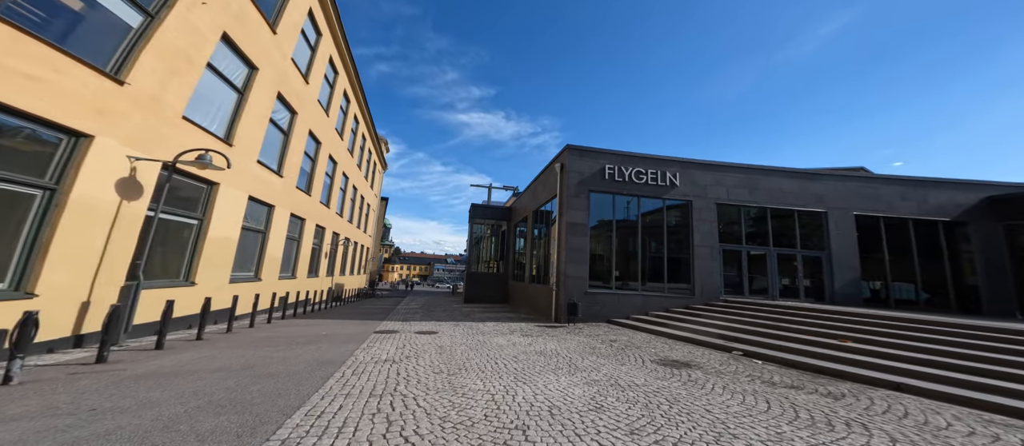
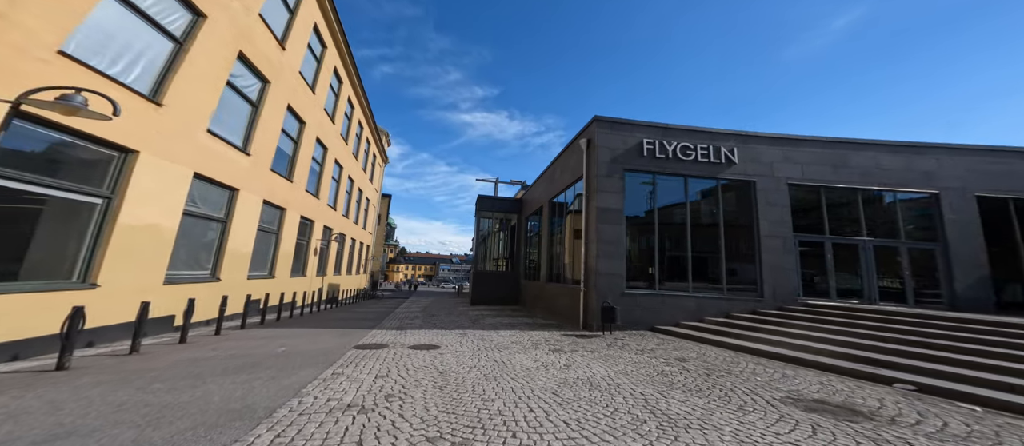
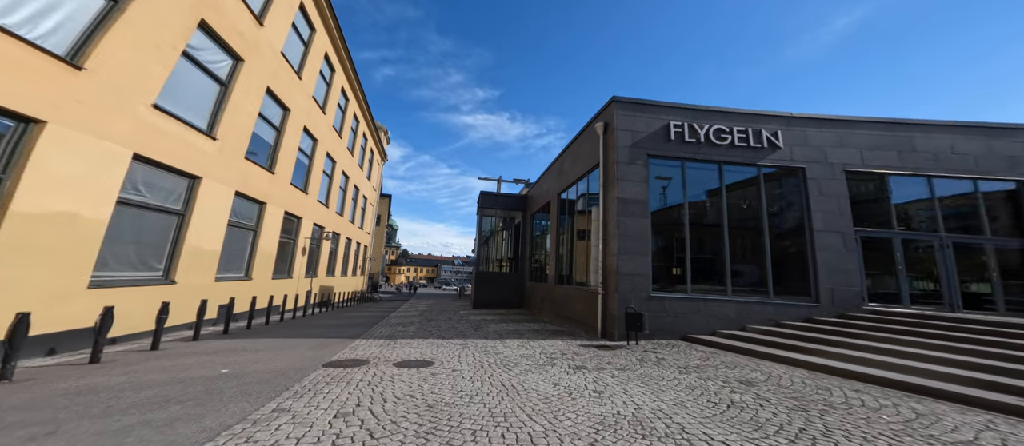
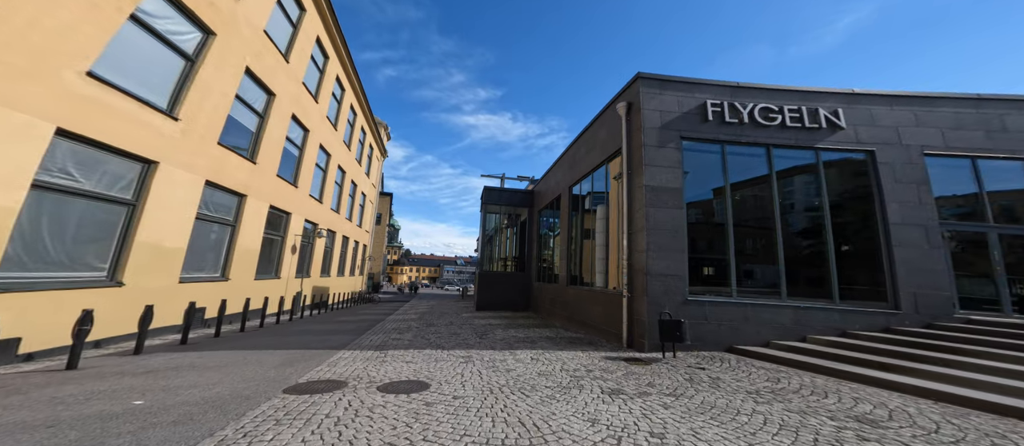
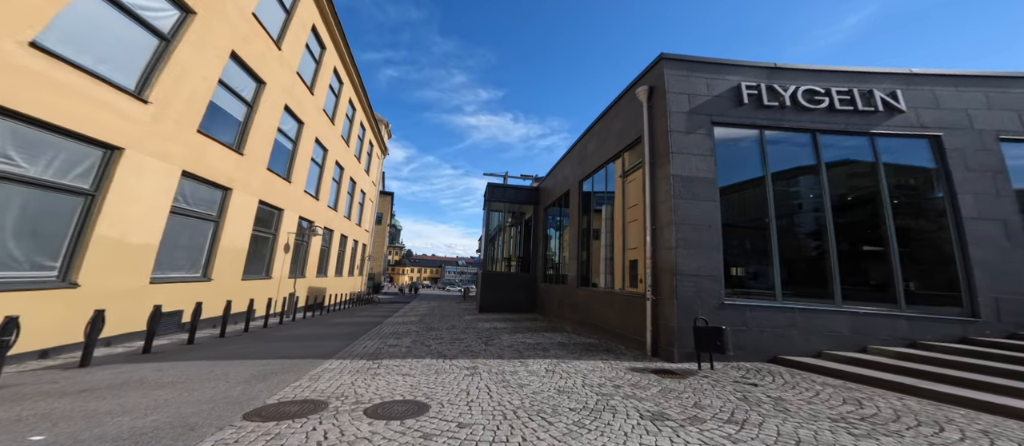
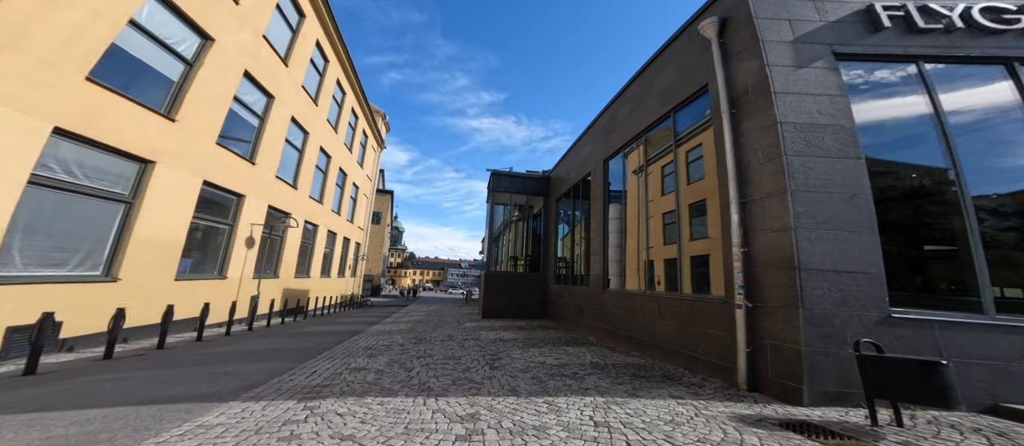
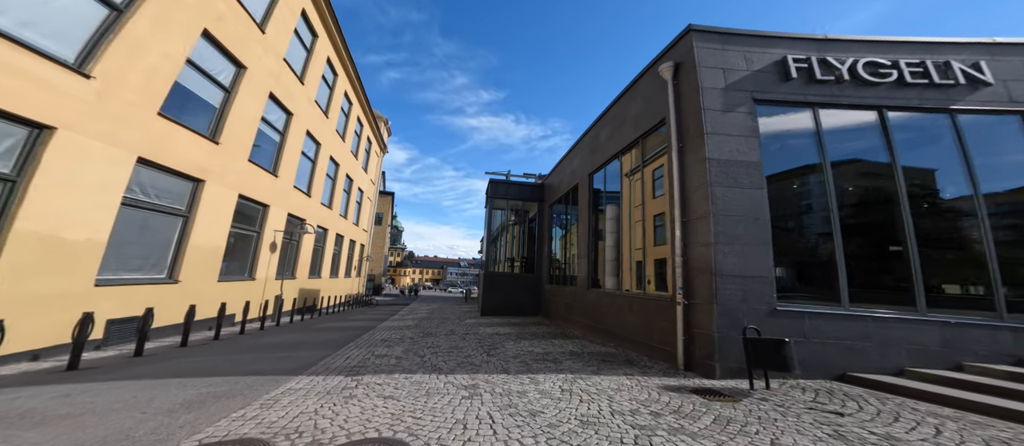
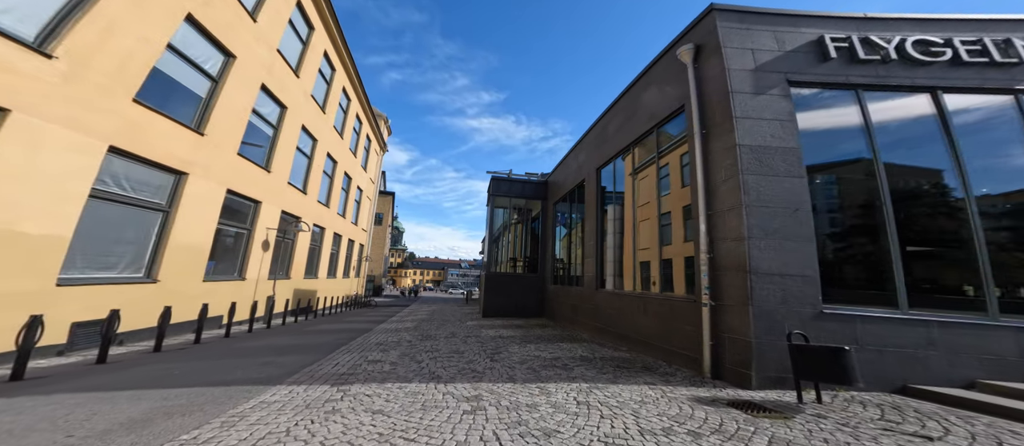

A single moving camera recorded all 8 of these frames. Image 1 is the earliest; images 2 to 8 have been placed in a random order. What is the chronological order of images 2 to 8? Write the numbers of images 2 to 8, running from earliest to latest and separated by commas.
2, 3, 4, 5, 7, 8, 6
